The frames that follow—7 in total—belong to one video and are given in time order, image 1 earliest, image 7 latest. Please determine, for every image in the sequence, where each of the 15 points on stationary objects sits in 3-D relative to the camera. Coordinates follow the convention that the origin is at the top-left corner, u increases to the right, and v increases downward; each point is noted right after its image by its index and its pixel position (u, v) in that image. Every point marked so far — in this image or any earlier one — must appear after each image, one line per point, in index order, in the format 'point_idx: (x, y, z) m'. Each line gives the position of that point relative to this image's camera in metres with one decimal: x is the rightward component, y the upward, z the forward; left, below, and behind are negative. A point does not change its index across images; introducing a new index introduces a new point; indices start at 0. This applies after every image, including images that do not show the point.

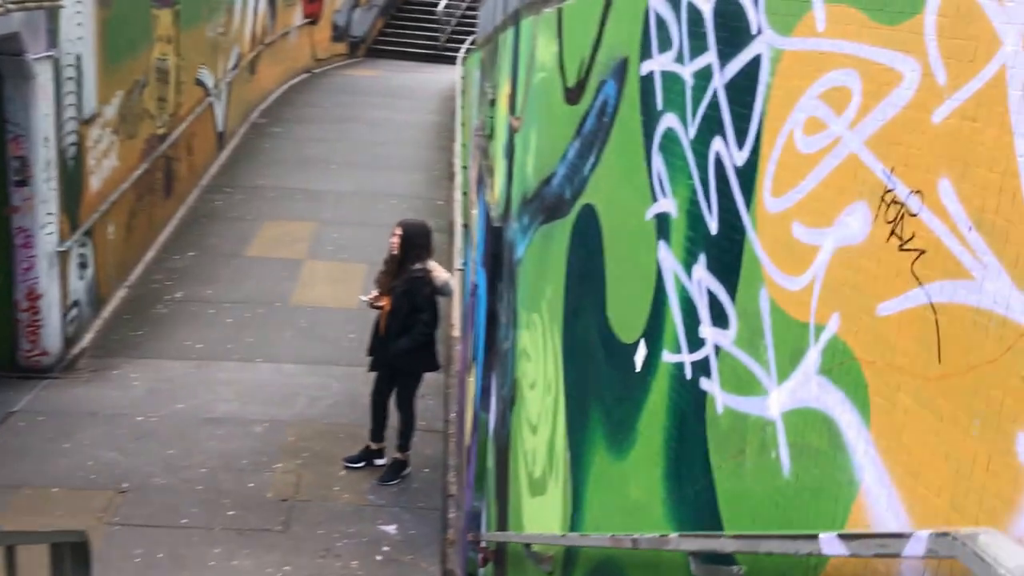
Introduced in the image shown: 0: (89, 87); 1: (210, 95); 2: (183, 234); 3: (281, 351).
0: (-3.0, +1.4, +7.3) m
1: (-3.2, +2.0, +10.9) m
2: (-3.0, +0.5, +9.6) m
3: (-1.7, -0.4, +7.7) m
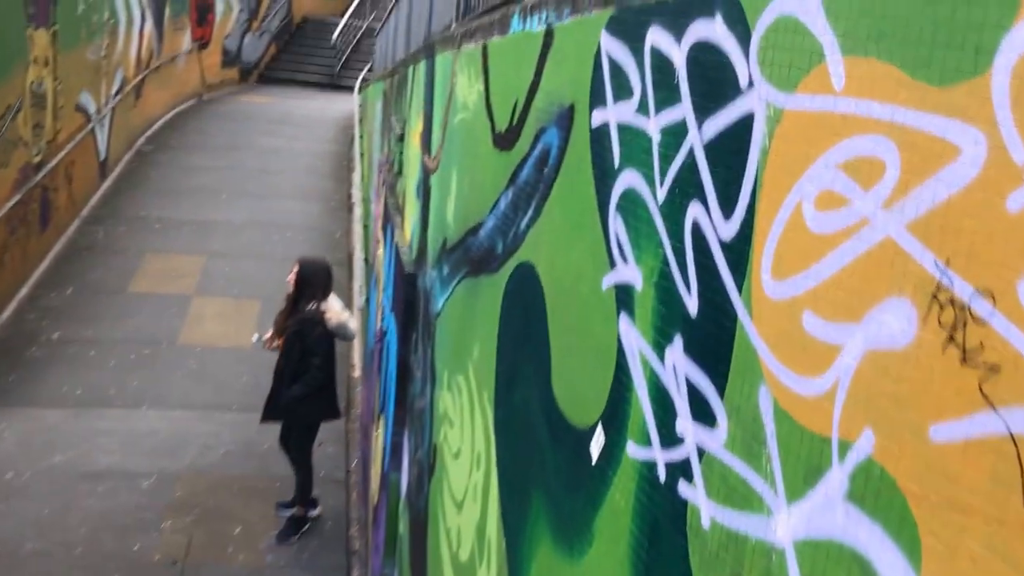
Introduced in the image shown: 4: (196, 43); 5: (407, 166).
0: (-3.6, +1.1, +6.7) m
1: (-4.2, +1.7, +10.3) m
2: (-3.9, +0.2, +9.0) m
3: (-2.4, -0.7, +7.2) m
4: (-4.6, +3.6, +15.1) m
5: (-0.5, +0.5, +4.6) m
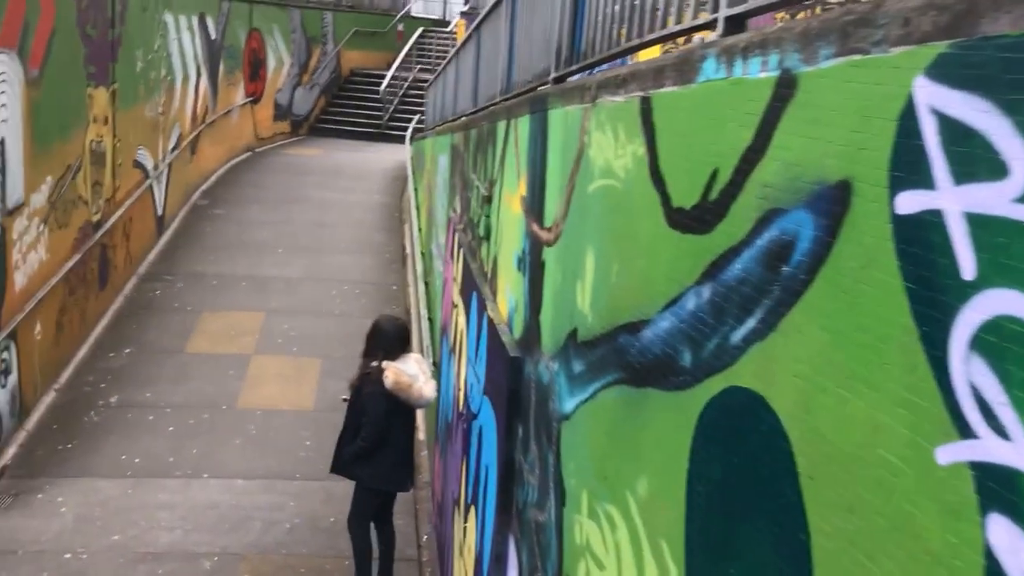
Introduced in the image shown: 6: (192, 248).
0: (-3.1, +0.7, +6.4) m
1: (-3.5, +1.1, +10.0) m
2: (-3.3, -0.3, +8.6) m
3: (-1.9, -1.2, +6.7) m
4: (-3.8, +2.8, +14.9) m
5: (0.0, +0.2, +4.2) m
6: (-3.3, +0.4, +10.6) m
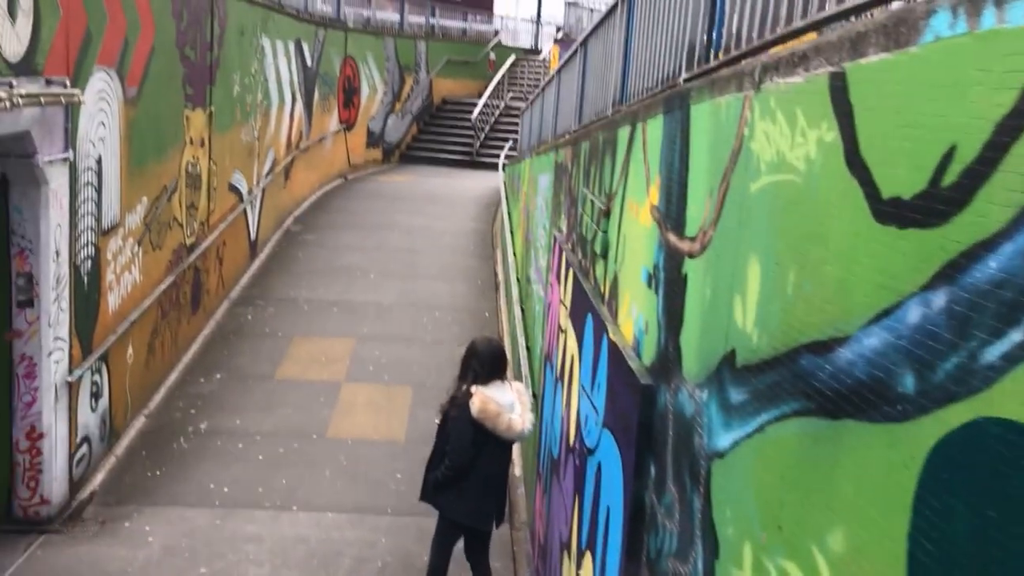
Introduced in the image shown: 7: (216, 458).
0: (-2.4, +0.6, +6.3) m
1: (-2.6, +0.8, +9.9) m
2: (-2.5, -0.6, +8.4) m
3: (-1.2, -1.3, +6.5) m
4: (-2.5, +2.4, +14.9) m
5: (+0.4, +0.1, +3.8) m
6: (-2.3, +0.1, +10.5) m
7: (-2.0, -1.1, +6.8) m
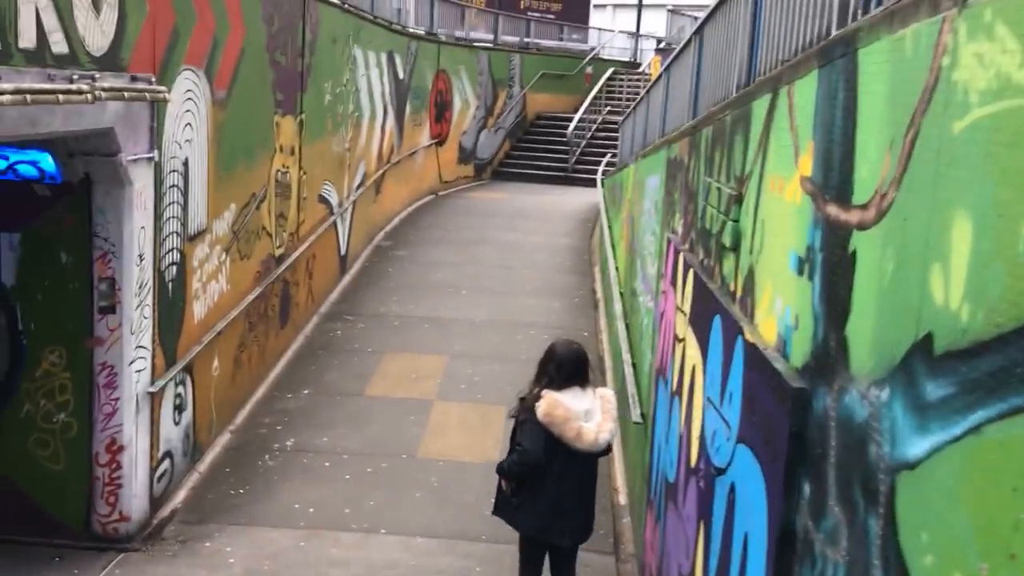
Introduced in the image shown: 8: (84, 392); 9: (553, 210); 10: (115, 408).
0: (-1.8, +0.5, +6.0) m
1: (-1.7, +0.7, +9.7) m
2: (-1.7, -0.7, +8.2) m
3: (-0.6, -1.4, +6.1) m
4: (-1.1, +2.1, +14.6) m
5: (+0.8, +0.2, +3.3) m
6: (-1.4, 0.0, +10.2) m
7: (-1.3, -1.2, +6.5) m
8: (-2.2, -0.5, +5.2) m
9: (+0.5, +1.1, +14.6) m
10: (-2.0, -0.6, +5.2) m
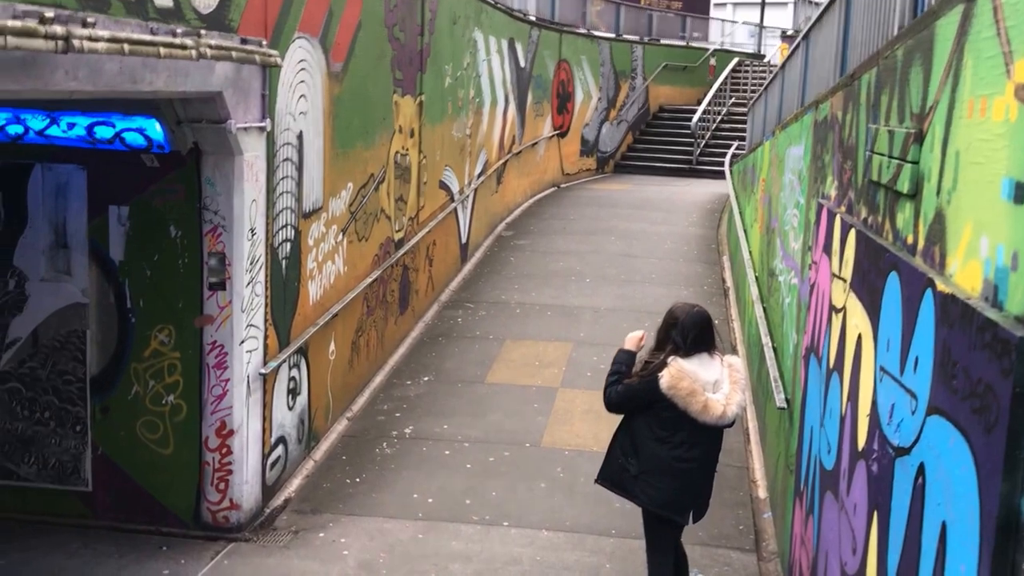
0: (-1.1, +0.6, +5.8) m
1: (-0.5, +0.8, +9.3) m
2: (-0.7, -0.6, +7.9) m
3: (+0.1, -1.2, +5.6) m
4: (+0.6, +2.2, +14.2) m
5: (+1.2, +0.3, +2.7) m
6: (-0.2, +0.1, +9.9) m
7: (-0.5, -1.1, +6.1) m
8: (-1.5, -0.4, +5.0) m
9: (+2.2, +1.2, +14.0) m
10: (-1.4, -0.5, +5.0) m
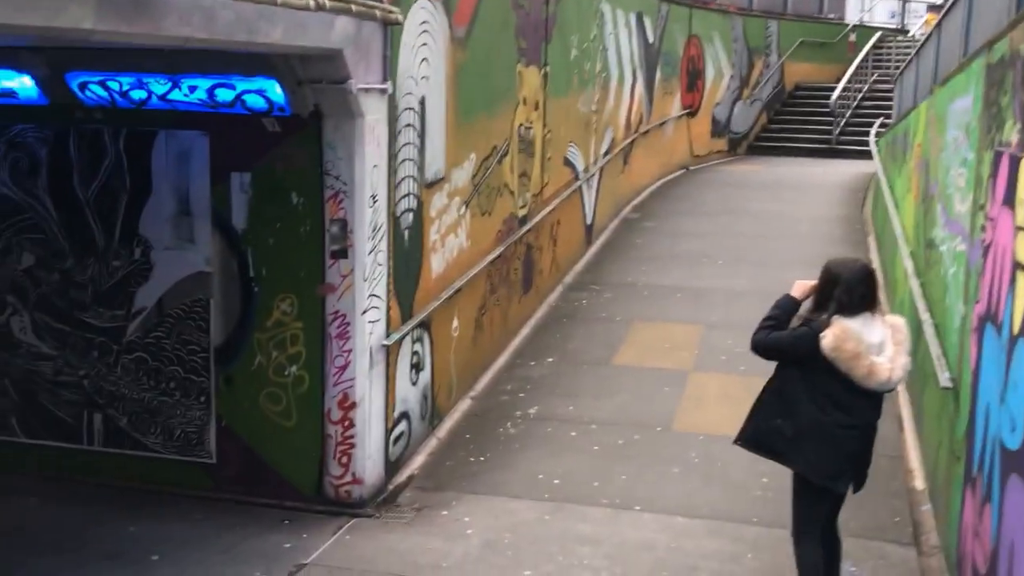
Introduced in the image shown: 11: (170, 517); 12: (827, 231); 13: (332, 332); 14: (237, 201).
0: (-0.4, +0.8, +5.6) m
1: (+0.6, +1.0, +9.1) m
2: (+0.2, -0.4, +7.6) m
3: (+0.8, -1.1, +5.3) m
4: (+2.3, +2.4, +13.8) m
5: (+1.5, +0.4, +2.3) m
6: (+1.0, +0.3, +9.5) m
7: (+0.2, -0.9, +5.9) m
8: (-0.9, -0.3, +4.9) m
9: (+3.9, +1.4, +13.3) m
10: (-0.8, -0.3, +4.8) m
11: (-1.7, -1.1, +5.0) m
12: (+3.2, +0.6, +10.6) m
13: (-0.8, -0.2, +4.8) m
14: (-1.3, +0.4, +4.9) m
